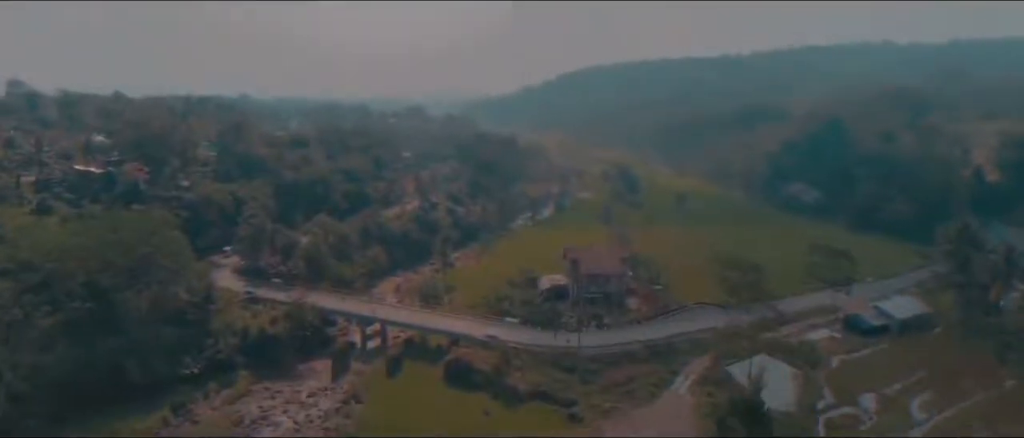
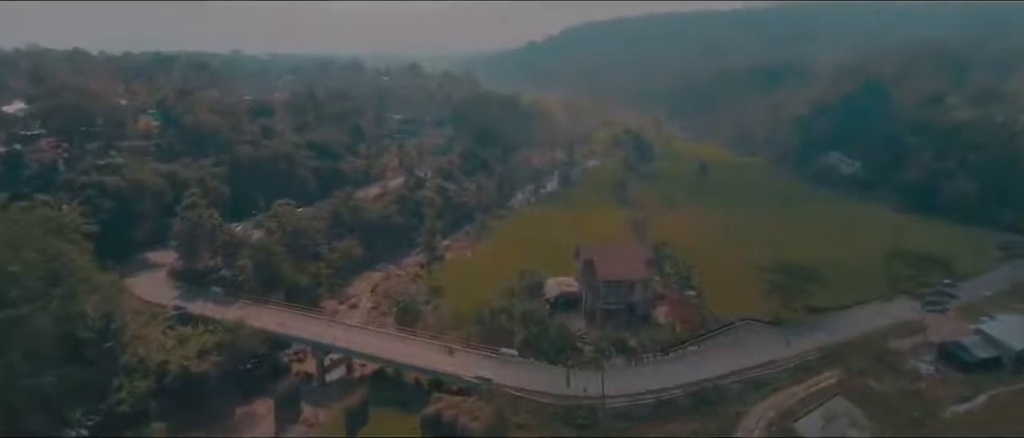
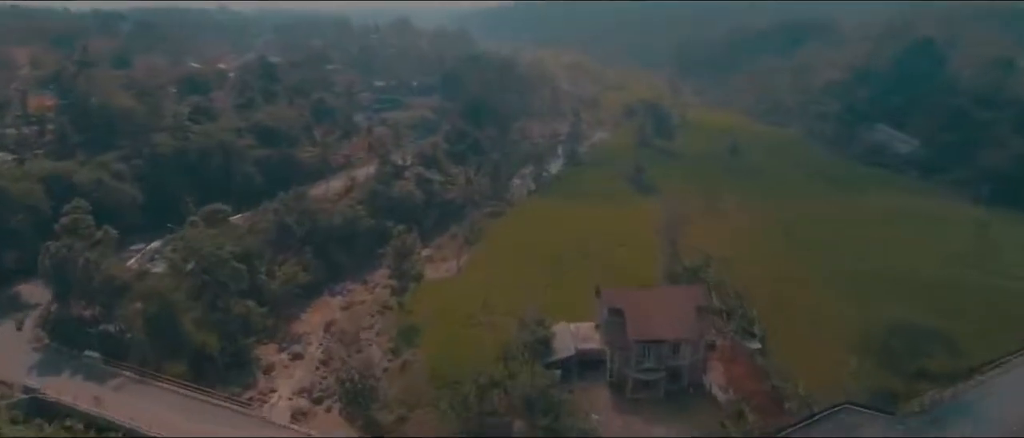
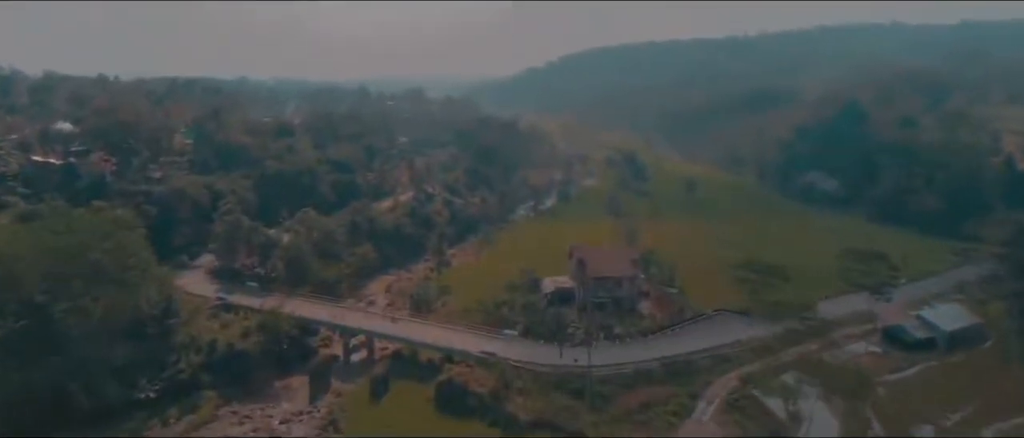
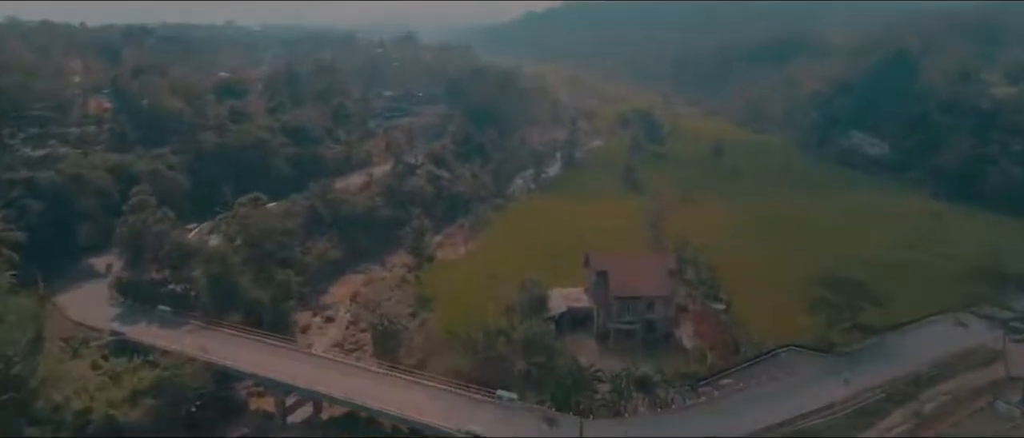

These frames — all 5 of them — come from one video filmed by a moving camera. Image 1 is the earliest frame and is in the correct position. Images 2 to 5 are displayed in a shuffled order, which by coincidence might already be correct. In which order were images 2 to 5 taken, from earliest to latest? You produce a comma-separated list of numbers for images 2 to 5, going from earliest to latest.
4, 2, 5, 3
